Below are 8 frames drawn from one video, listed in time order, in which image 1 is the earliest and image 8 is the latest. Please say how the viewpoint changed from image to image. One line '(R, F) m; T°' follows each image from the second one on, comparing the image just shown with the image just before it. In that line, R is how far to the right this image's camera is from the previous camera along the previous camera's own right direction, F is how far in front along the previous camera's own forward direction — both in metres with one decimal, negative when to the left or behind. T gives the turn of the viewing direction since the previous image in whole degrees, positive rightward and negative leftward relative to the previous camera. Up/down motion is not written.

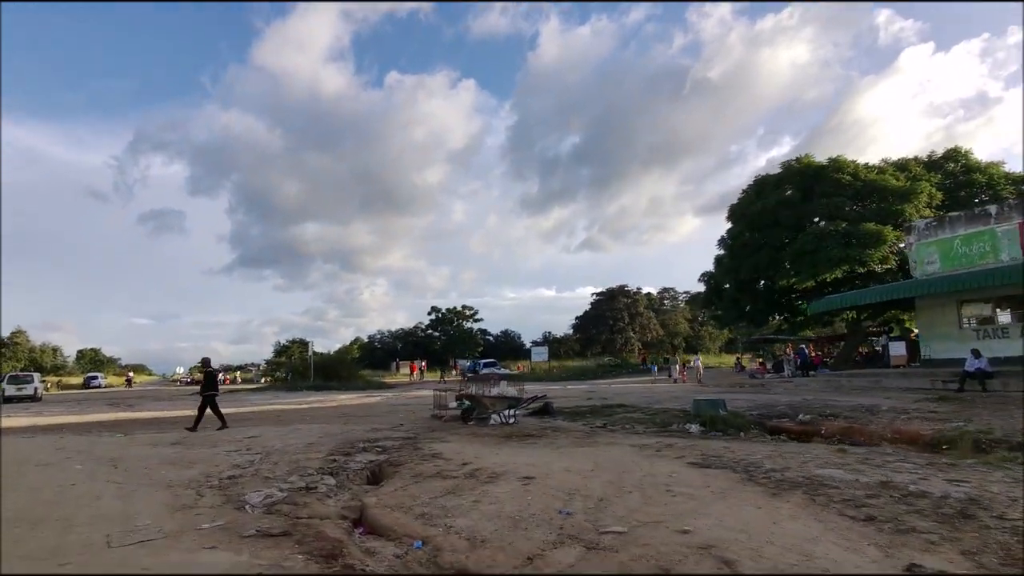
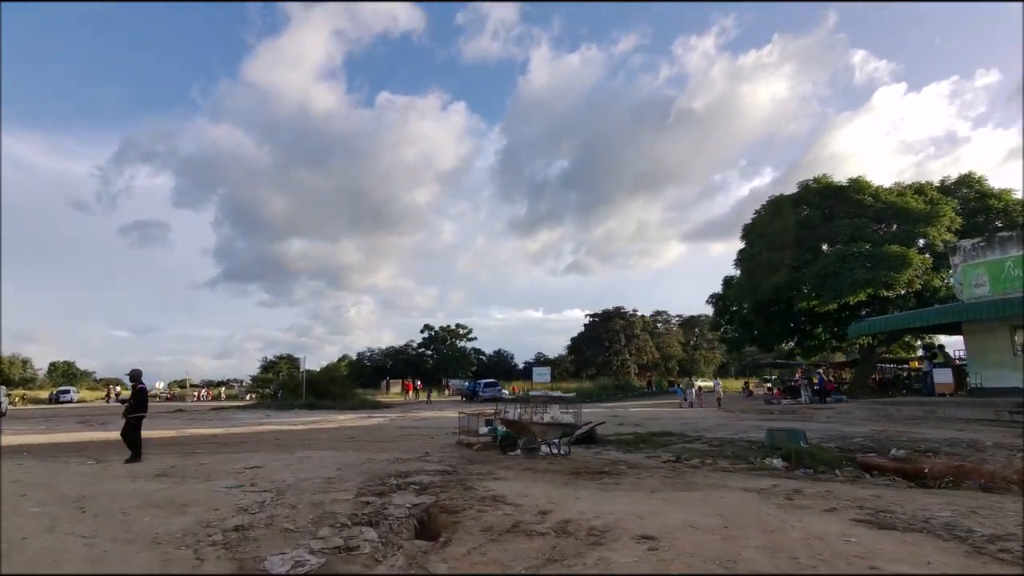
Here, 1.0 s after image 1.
(-1.3, +2.0) m; +1°
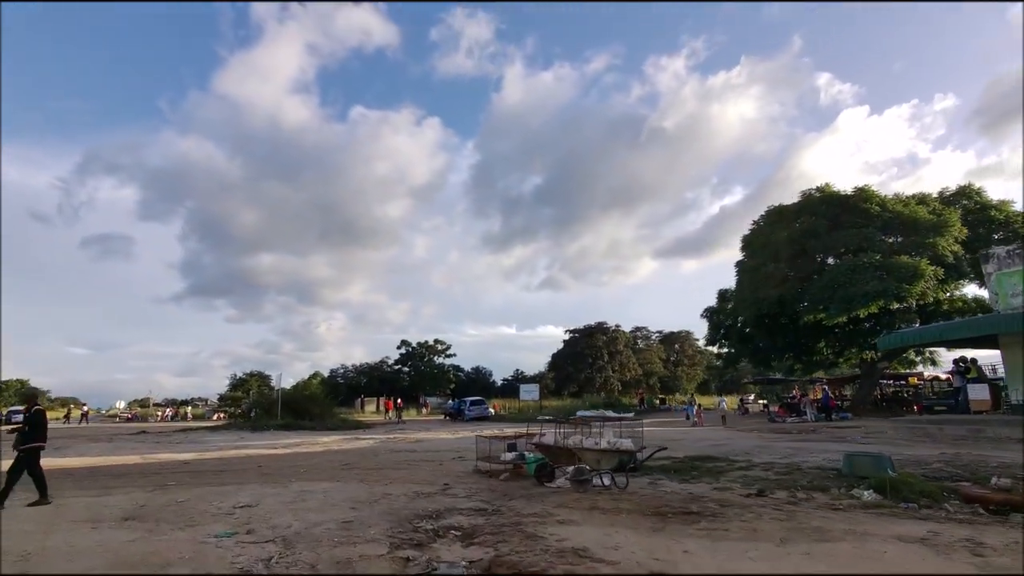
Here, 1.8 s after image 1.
(-1.2, +1.9) m; +3°
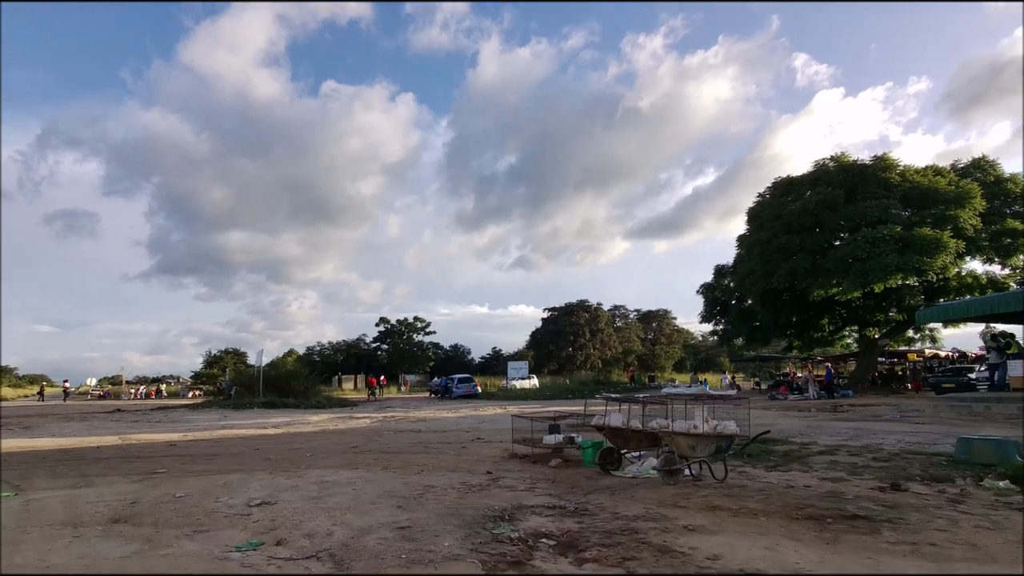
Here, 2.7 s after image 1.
(-1.4, +1.9) m; +3°
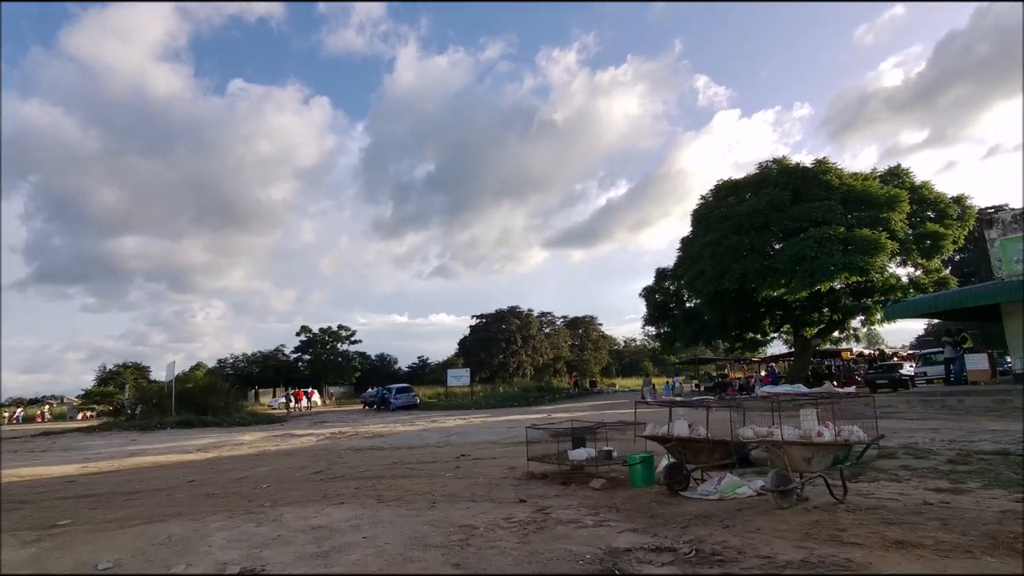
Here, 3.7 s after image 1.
(-1.6, +2.0) m; +8°
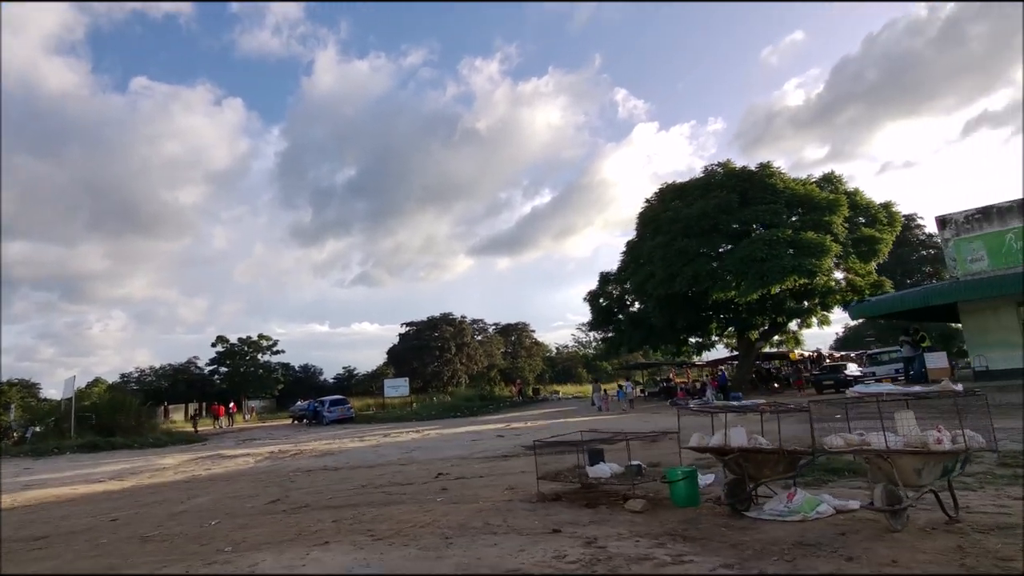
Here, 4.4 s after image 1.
(-1.2, +1.4) m; +7°
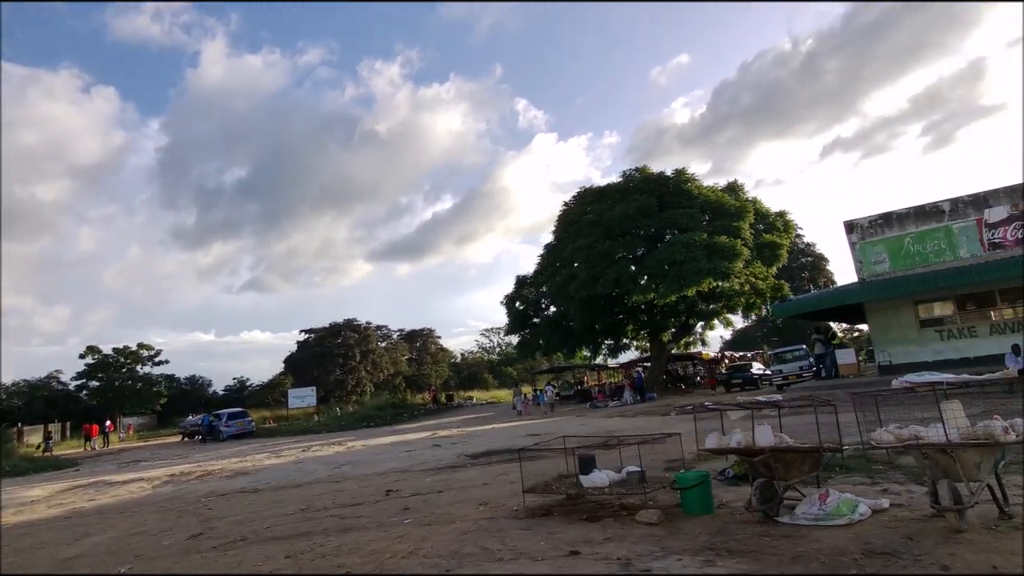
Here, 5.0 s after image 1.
(-1.0, +1.0) m; +9°
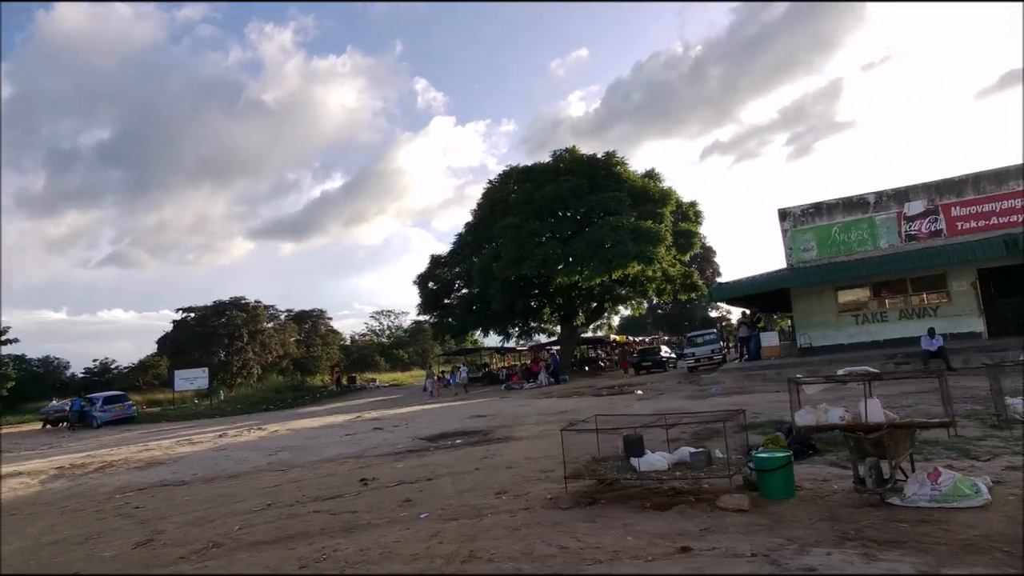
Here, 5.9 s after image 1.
(-1.7, +1.3) m; +10°
